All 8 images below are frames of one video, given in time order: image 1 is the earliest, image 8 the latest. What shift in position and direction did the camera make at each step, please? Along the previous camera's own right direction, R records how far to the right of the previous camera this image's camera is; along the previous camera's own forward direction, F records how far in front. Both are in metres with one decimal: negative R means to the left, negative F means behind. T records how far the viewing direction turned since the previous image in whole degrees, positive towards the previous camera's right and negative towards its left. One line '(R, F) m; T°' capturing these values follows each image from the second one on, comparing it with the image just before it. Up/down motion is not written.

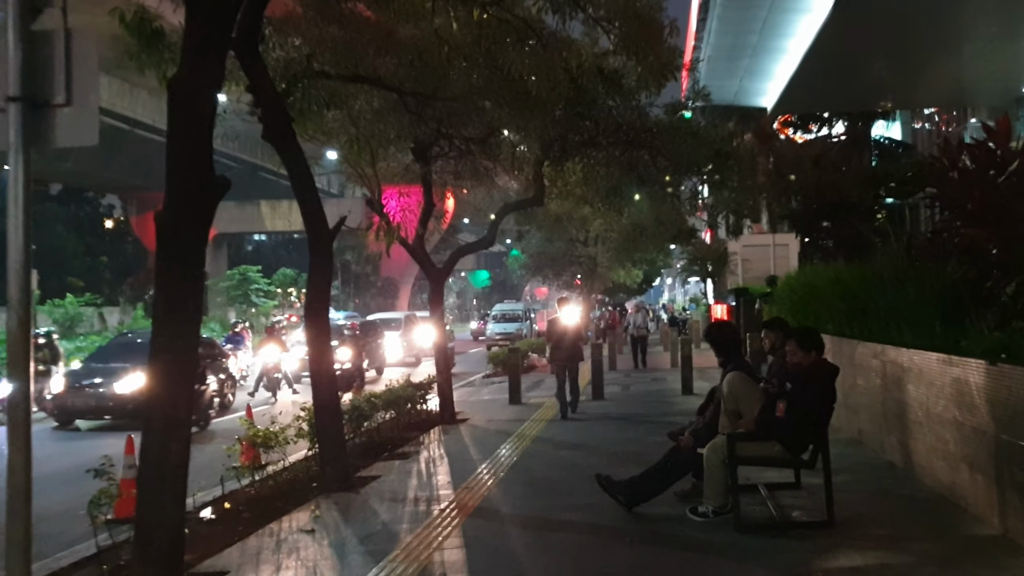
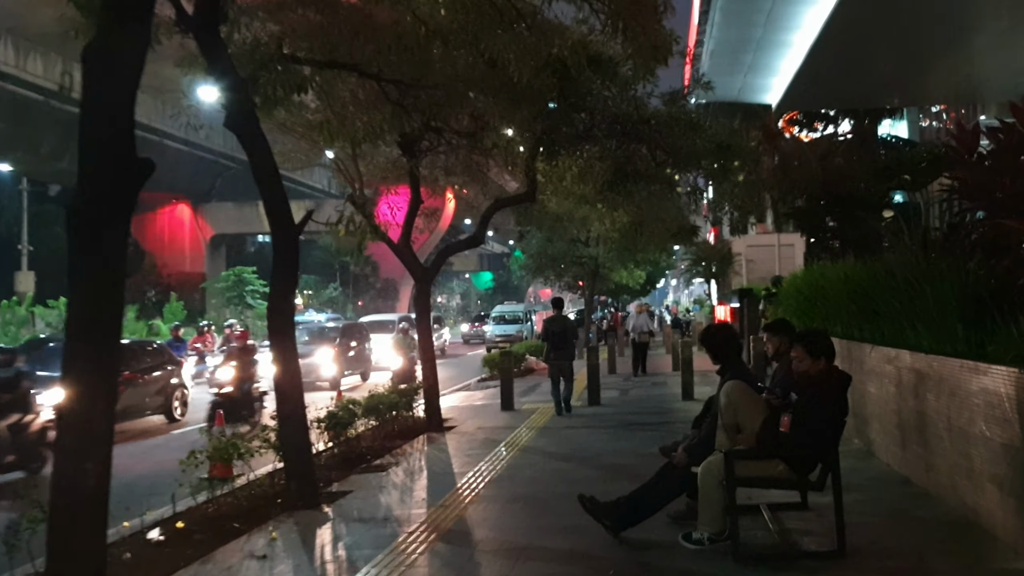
(+0.2, +0.7) m; 0°
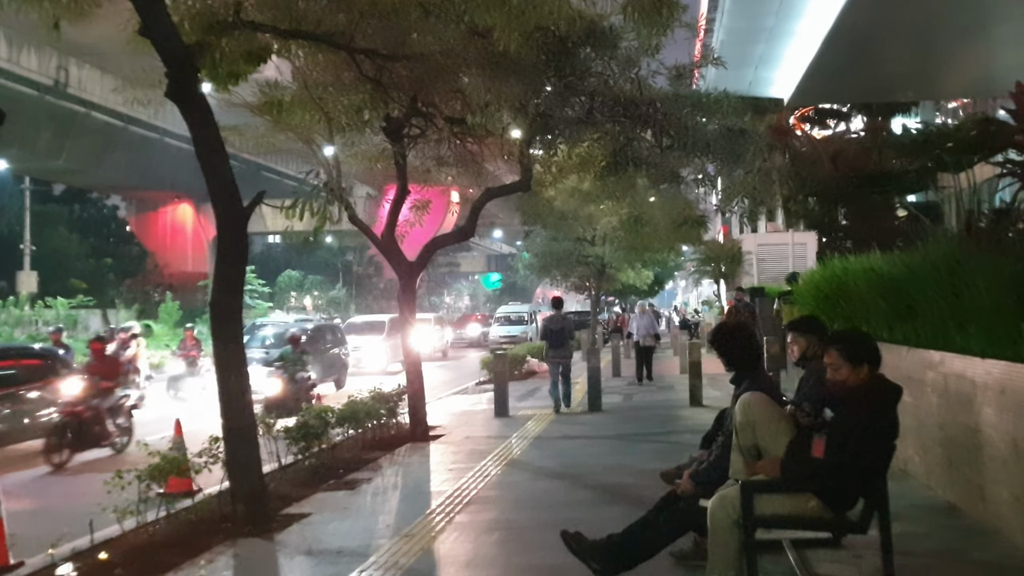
(+0.3, +1.2) m; -1°
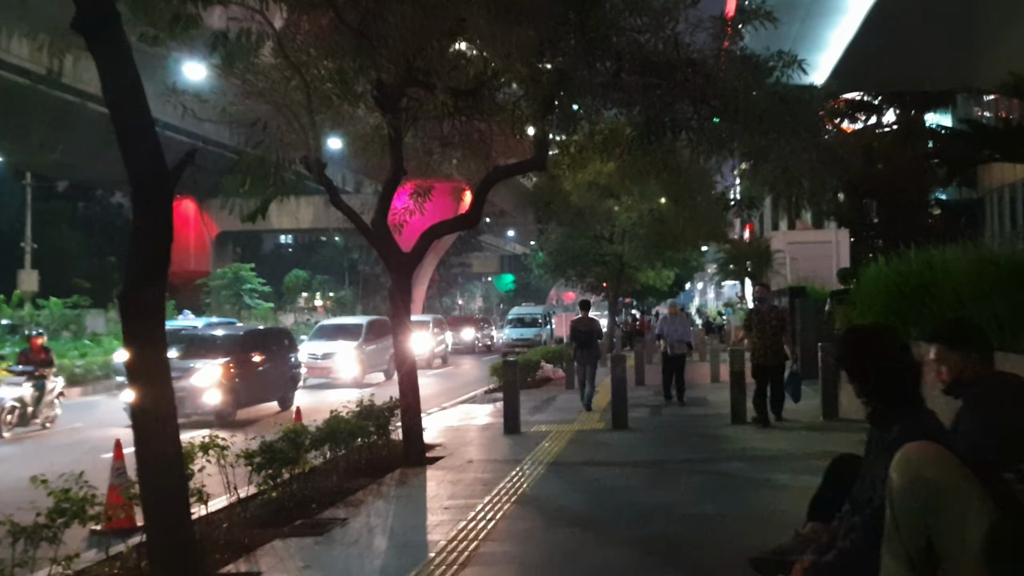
(0.0, +1.9) m; -1°
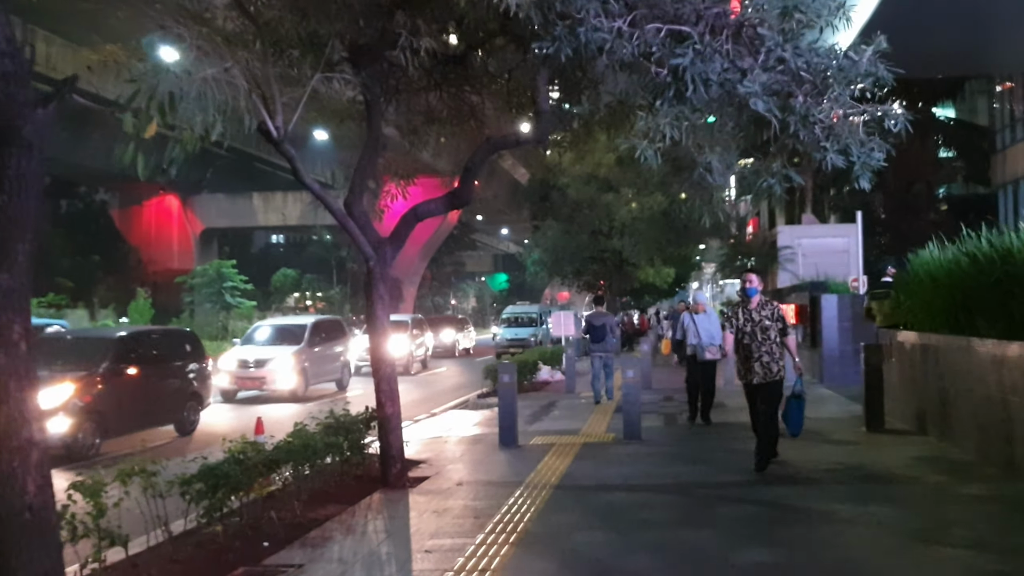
(0.0, +1.6) m; 0°
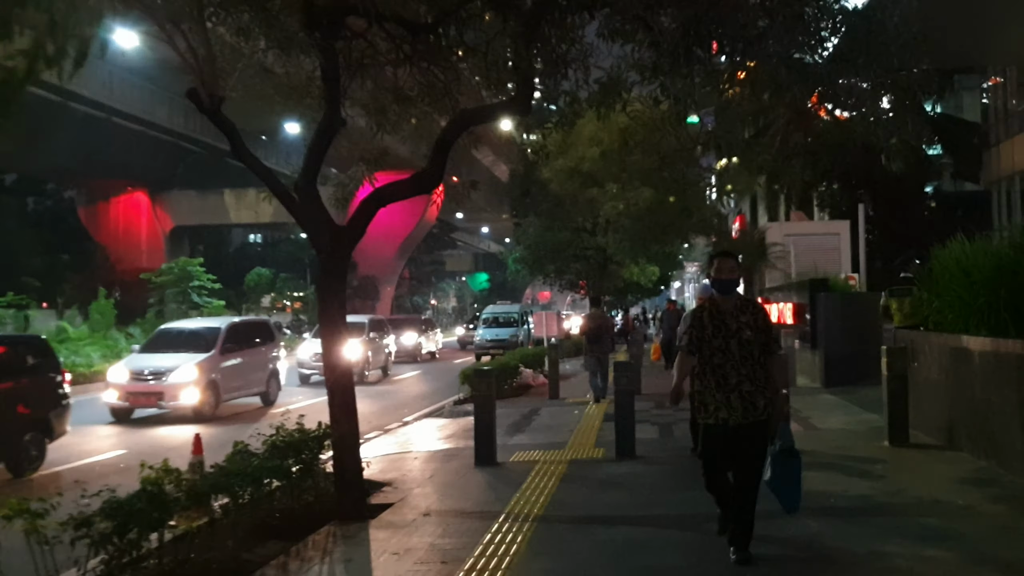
(0.0, +1.3) m; +1°
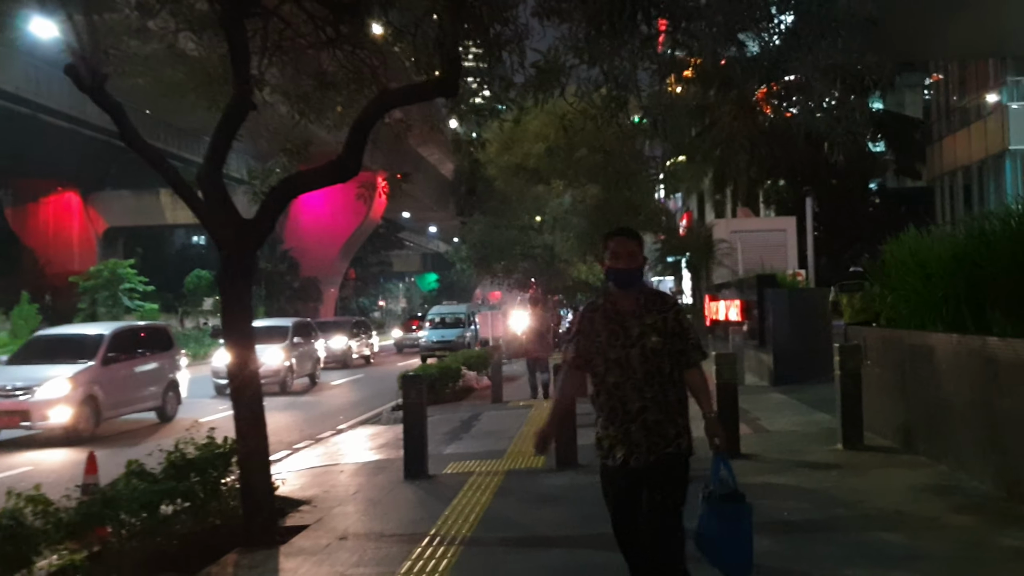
(+0.2, +0.7) m; +3°
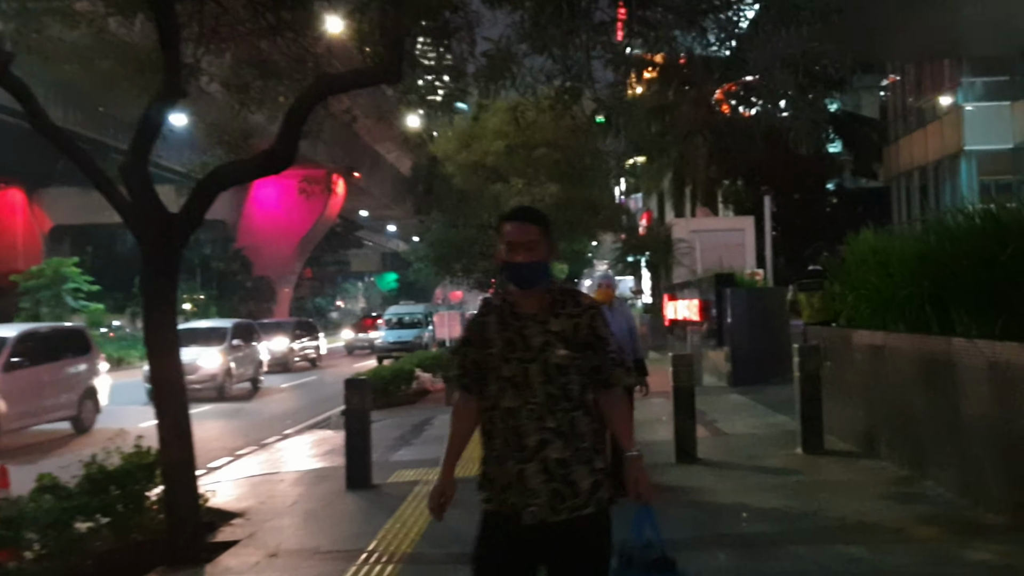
(+0.1, +0.4) m; +2°
